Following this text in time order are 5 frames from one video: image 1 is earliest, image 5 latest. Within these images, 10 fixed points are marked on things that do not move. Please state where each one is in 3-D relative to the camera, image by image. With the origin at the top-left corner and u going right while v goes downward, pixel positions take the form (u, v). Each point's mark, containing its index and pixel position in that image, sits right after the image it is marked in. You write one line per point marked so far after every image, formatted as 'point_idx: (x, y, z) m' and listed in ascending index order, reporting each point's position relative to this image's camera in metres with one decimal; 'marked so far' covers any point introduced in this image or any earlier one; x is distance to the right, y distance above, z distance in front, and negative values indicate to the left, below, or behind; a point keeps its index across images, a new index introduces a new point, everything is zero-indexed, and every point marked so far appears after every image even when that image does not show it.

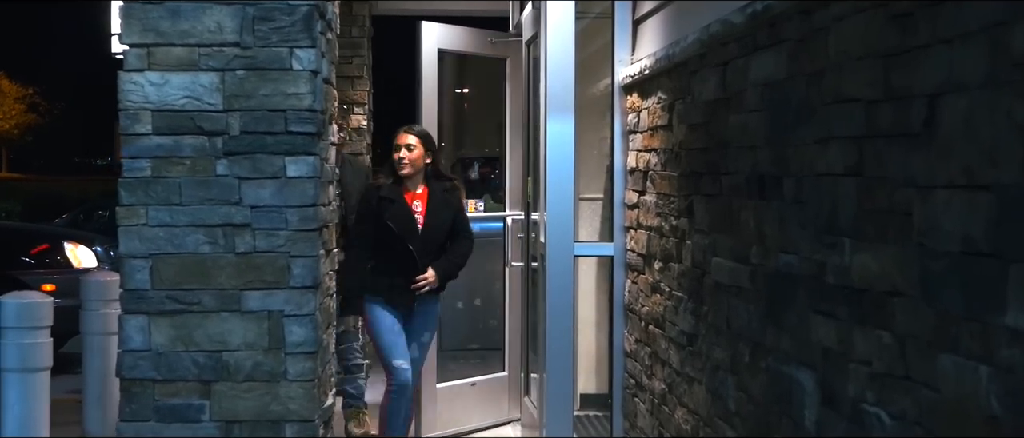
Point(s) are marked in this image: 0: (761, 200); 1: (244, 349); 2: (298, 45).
0: (+0.9, +0.1, +3.8) m
1: (-0.9, -0.4, +3.6) m
2: (-0.7, +0.6, +3.6) m
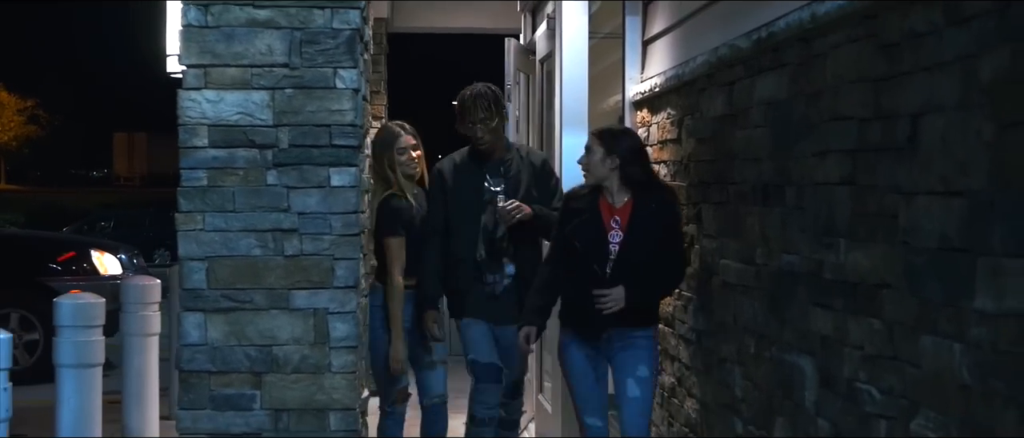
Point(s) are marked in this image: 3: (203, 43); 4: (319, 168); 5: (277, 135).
0: (+1.0, 0.0, +4.2) m
1: (-0.8, -0.4, +3.9) m
2: (-0.6, +0.5, +3.9) m
3: (-1.1, +0.6, +3.9) m
4: (-0.7, +0.2, +3.9) m
5: (-0.8, +0.3, +3.9) m
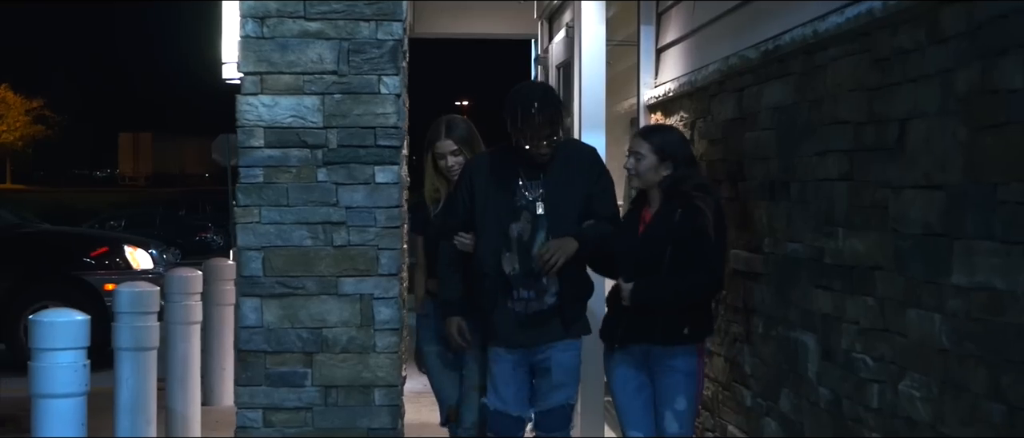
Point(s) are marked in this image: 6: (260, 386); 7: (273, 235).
0: (+1.1, +0.1, +4.6) m
1: (-0.7, -0.4, +4.3) m
2: (-0.5, +0.6, +4.3) m
3: (-1.0, +0.6, +4.3) m
4: (-0.6, +0.2, +4.3) m
5: (-0.7, +0.3, +4.3) m
6: (-1.0, -0.7, +4.3) m
7: (-0.9, -0.1, +4.3) m
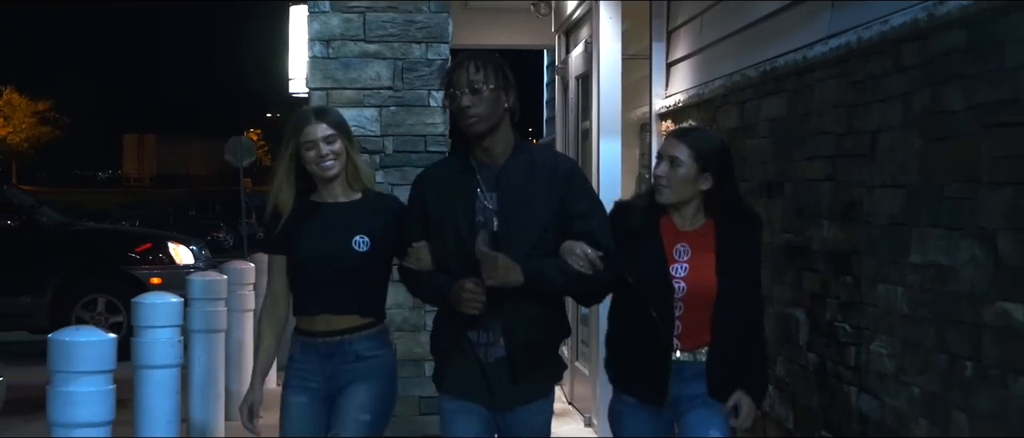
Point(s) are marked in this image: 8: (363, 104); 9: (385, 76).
0: (+1.2, +0.1, +5.2) m
1: (-0.5, -0.4, +5.0) m
2: (-0.3, +0.6, +5.0) m
3: (-0.8, +0.7, +5.0) m
4: (-0.4, +0.2, +5.0) m
5: (-0.6, +0.3, +5.0) m
6: (-0.8, -0.6, +5.0) m
7: (-0.8, 0.0, +5.0) m
8: (-0.7, +0.5, +5.0) m
9: (-0.6, +0.6, +5.0) m
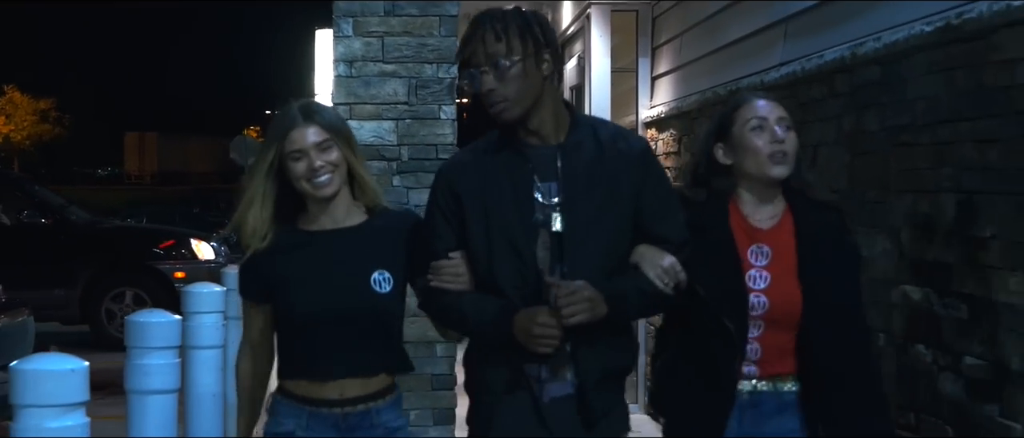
0: (+1.2, +0.1, +5.9) m
1: (-0.5, -0.4, +5.7) m
2: (-0.3, +0.6, +5.7) m
3: (-0.8, +0.7, +5.6) m
4: (-0.4, +0.2, +5.7) m
5: (-0.6, +0.3, +5.7) m
6: (-0.8, -0.6, +5.7) m
7: (-0.8, 0.0, +5.7) m
8: (-0.7, +0.5, +5.7) m
9: (-0.6, +0.6, +5.6) m
